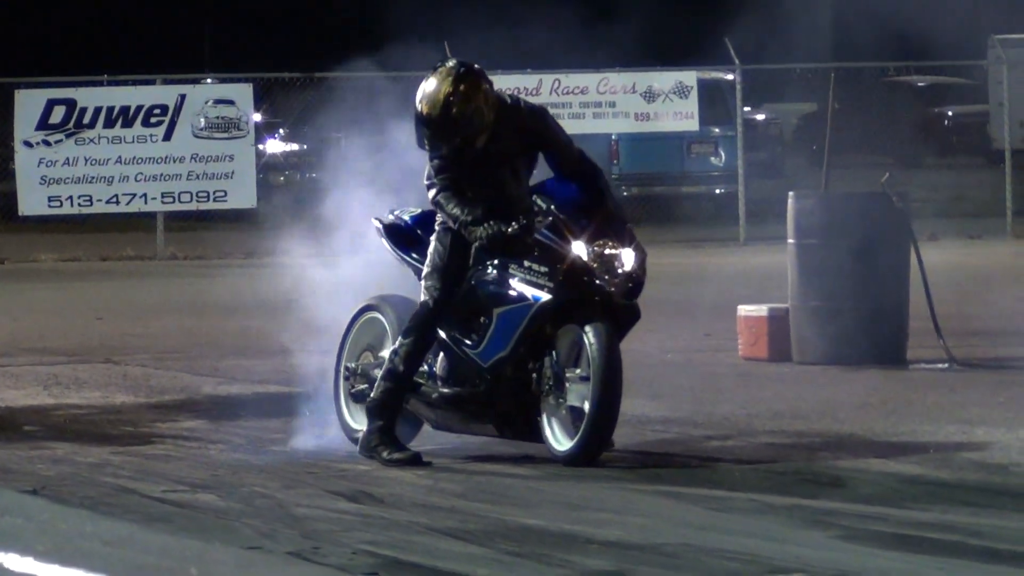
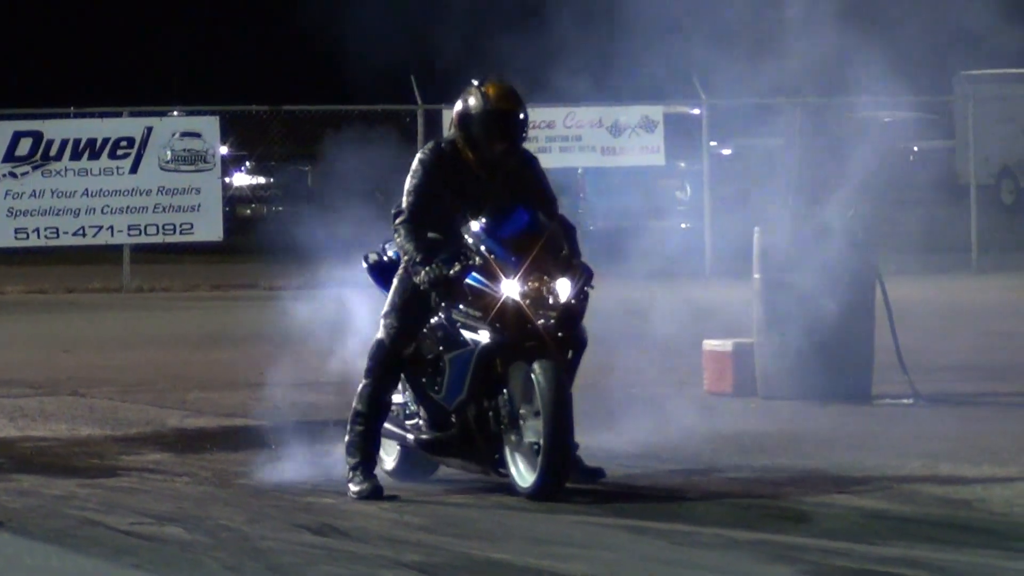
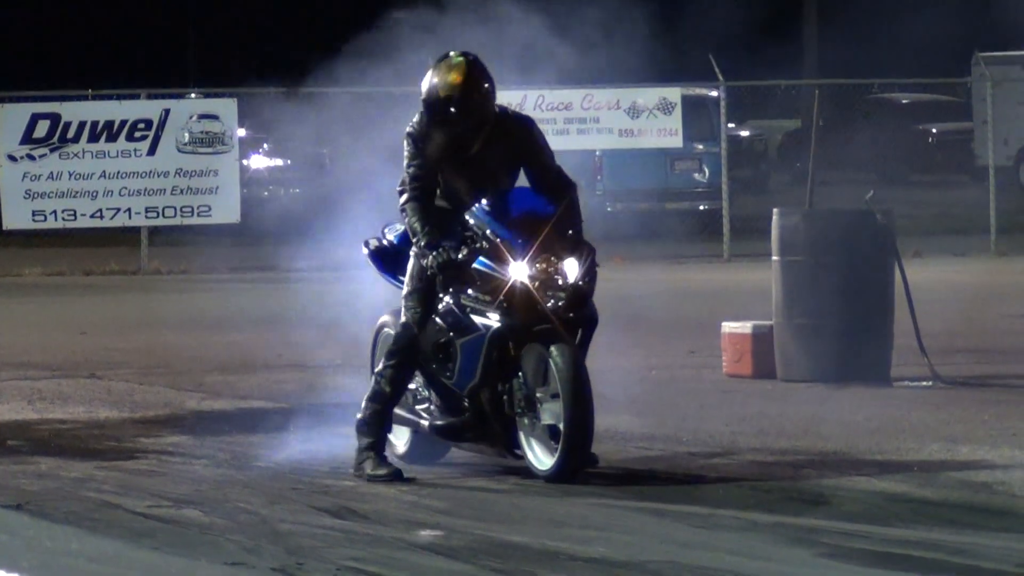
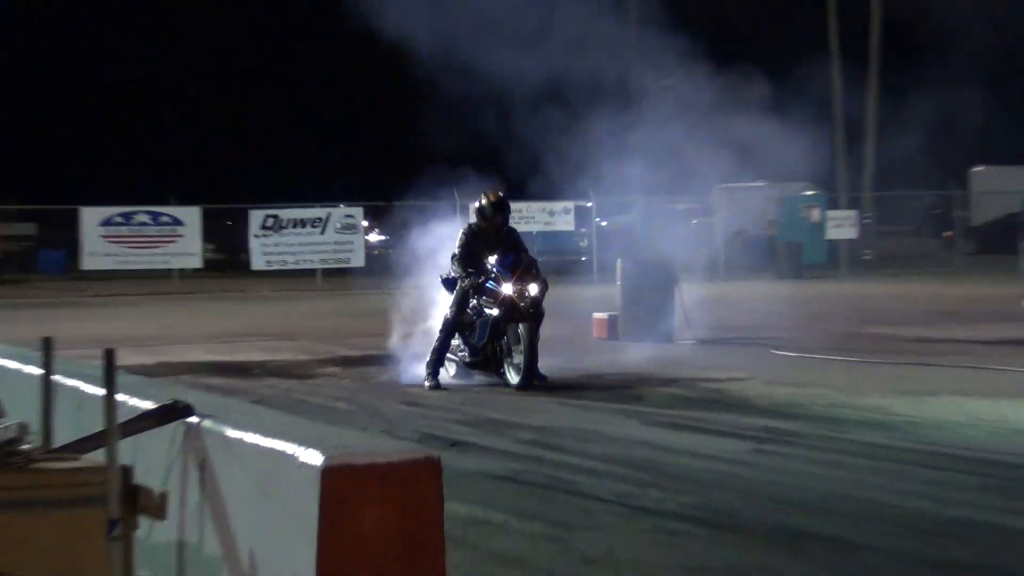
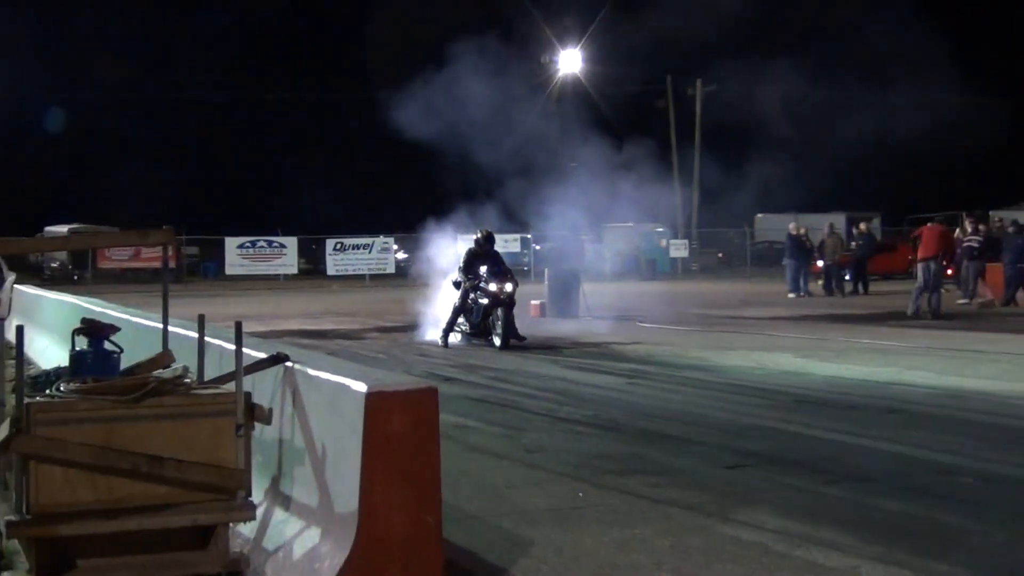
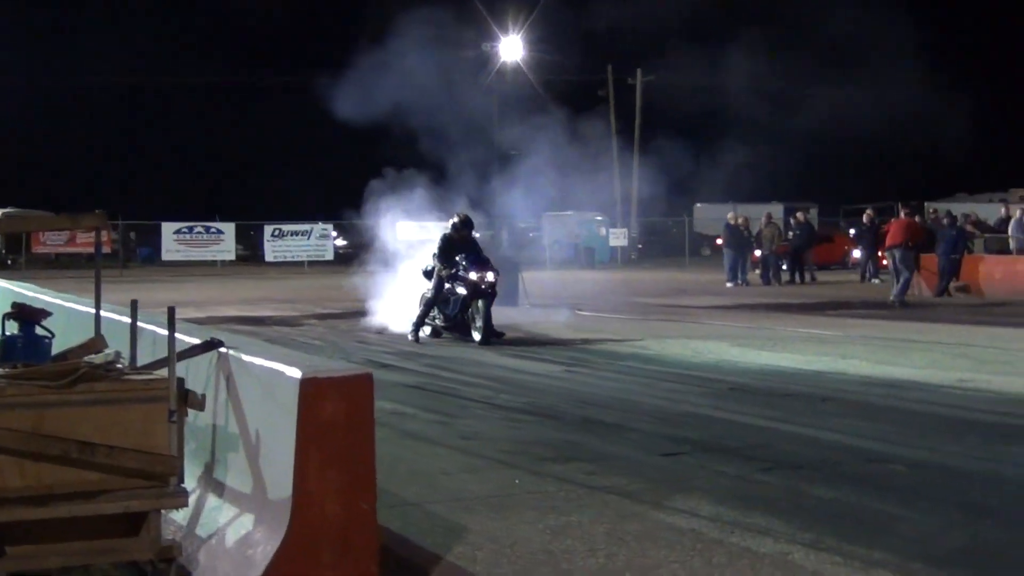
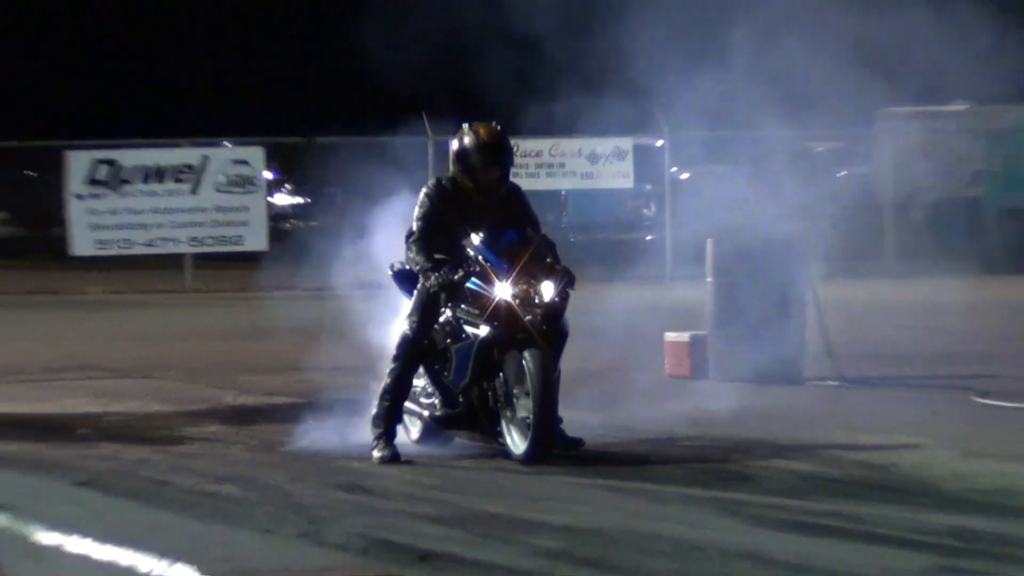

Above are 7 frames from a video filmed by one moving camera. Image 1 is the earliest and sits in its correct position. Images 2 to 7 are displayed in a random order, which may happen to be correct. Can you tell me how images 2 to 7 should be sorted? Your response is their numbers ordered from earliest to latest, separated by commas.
3, 2, 7, 4, 5, 6
